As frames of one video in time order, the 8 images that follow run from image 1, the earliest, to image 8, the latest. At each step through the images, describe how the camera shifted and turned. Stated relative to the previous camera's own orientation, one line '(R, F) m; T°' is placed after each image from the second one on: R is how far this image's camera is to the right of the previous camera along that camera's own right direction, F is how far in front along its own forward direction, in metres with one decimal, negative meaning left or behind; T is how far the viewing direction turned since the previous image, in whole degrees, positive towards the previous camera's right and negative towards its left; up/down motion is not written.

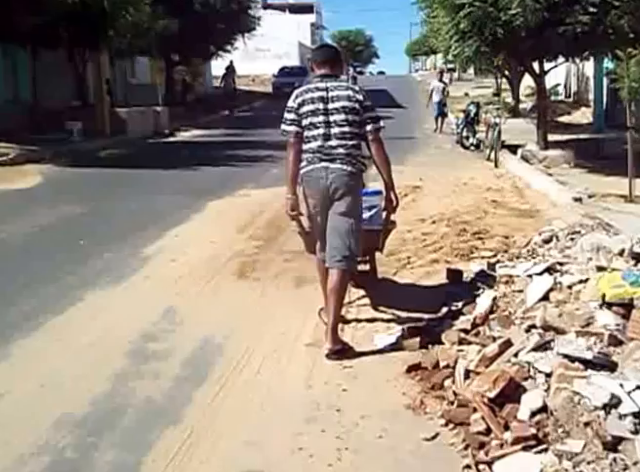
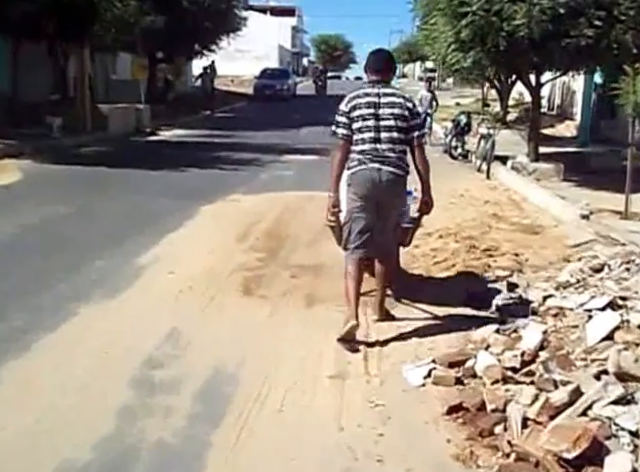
(-0.4, +0.6) m; +2°
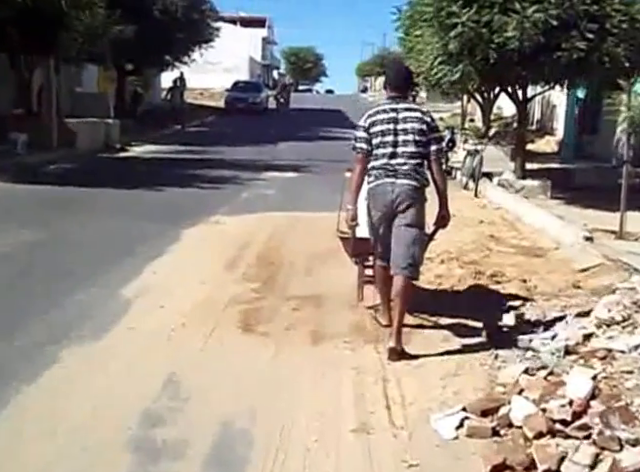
(-0.3, +0.5) m; +2°
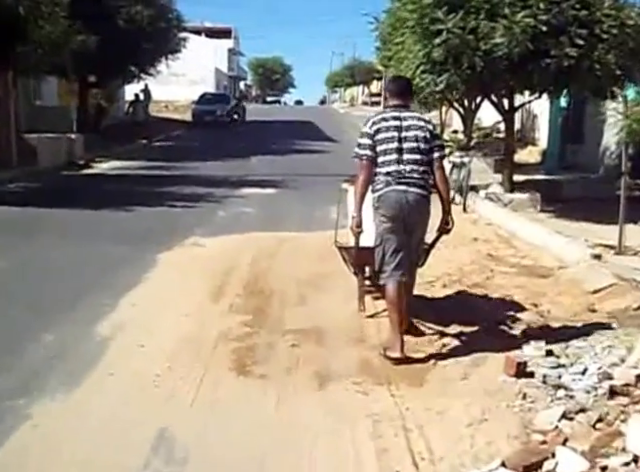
(-0.2, +0.7) m; +2°
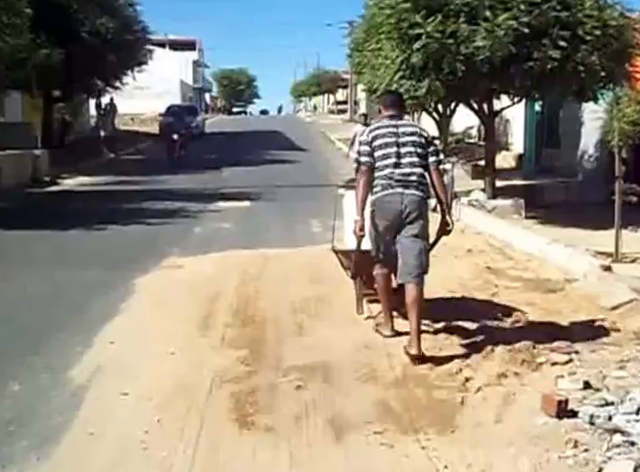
(-0.2, +0.7) m; +2°
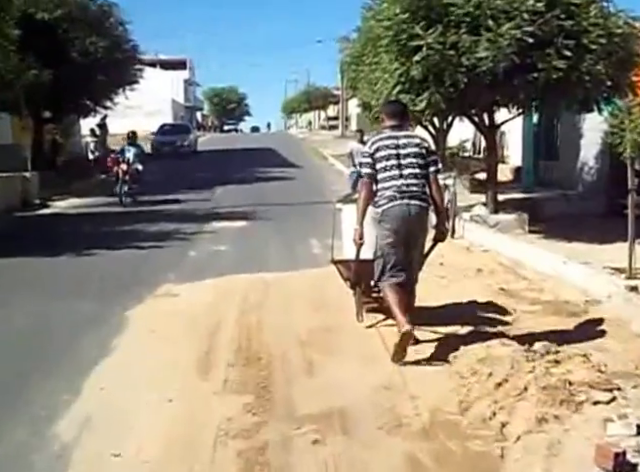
(-0.1, +0.6) m; 0°
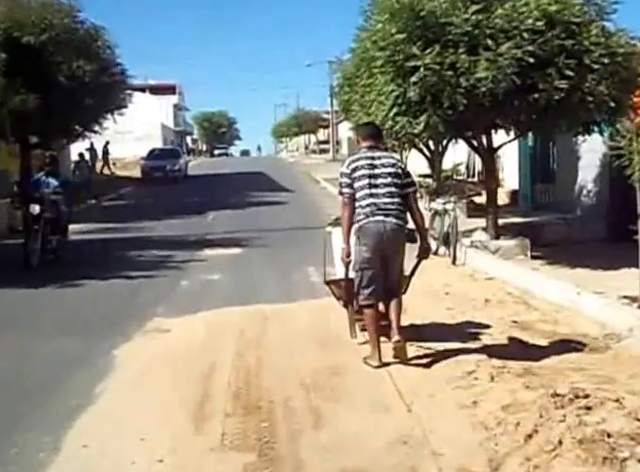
(-0.1, +0.6) m; +1°
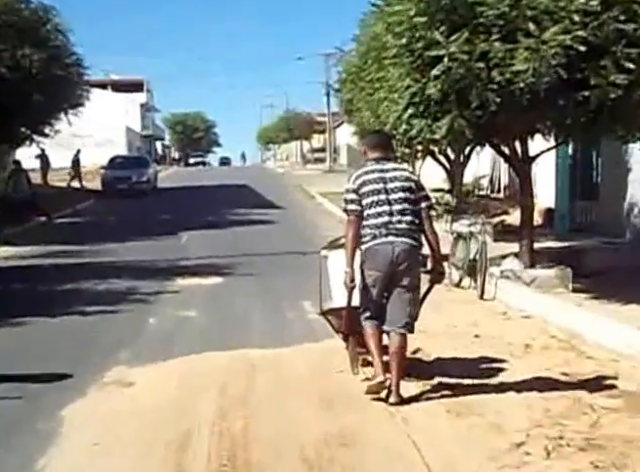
(-0.3, +3.0) m; +1°
